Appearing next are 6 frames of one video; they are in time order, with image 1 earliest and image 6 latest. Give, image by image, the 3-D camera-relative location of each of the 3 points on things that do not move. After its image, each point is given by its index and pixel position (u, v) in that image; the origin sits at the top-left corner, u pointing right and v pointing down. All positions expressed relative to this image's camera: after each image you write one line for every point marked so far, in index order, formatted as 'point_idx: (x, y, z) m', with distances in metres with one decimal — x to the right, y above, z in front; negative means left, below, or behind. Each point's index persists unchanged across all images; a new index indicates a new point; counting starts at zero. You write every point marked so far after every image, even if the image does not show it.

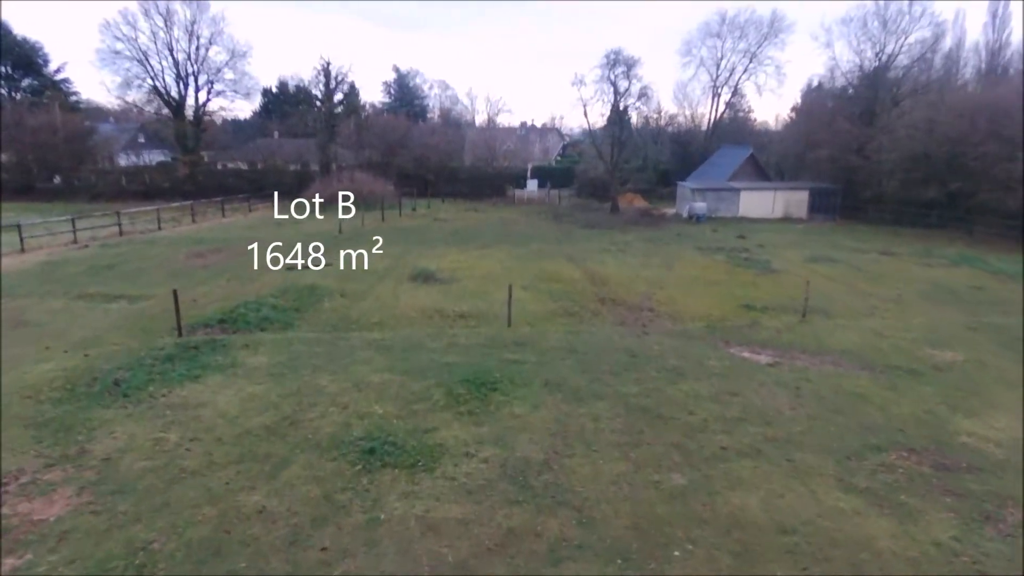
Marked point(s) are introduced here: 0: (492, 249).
0: (-0.5, +1.1, +18.2) m
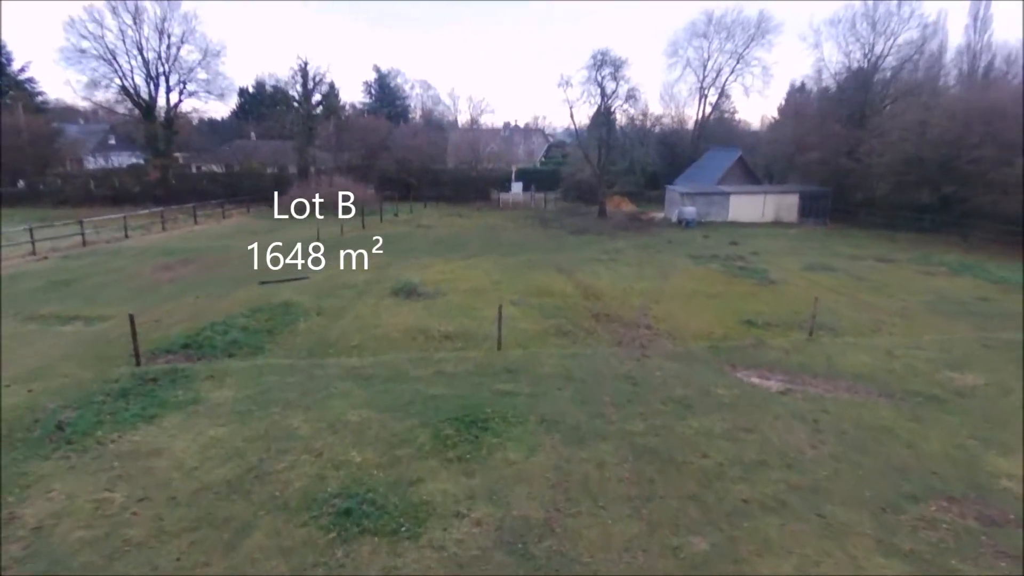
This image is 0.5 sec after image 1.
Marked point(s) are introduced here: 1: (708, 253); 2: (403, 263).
0: (-0.9, +0.8, +17.4) m
1: (+5.7, +1.0, +18.5) m
2: (-2.8, +0.6, +16.5) m
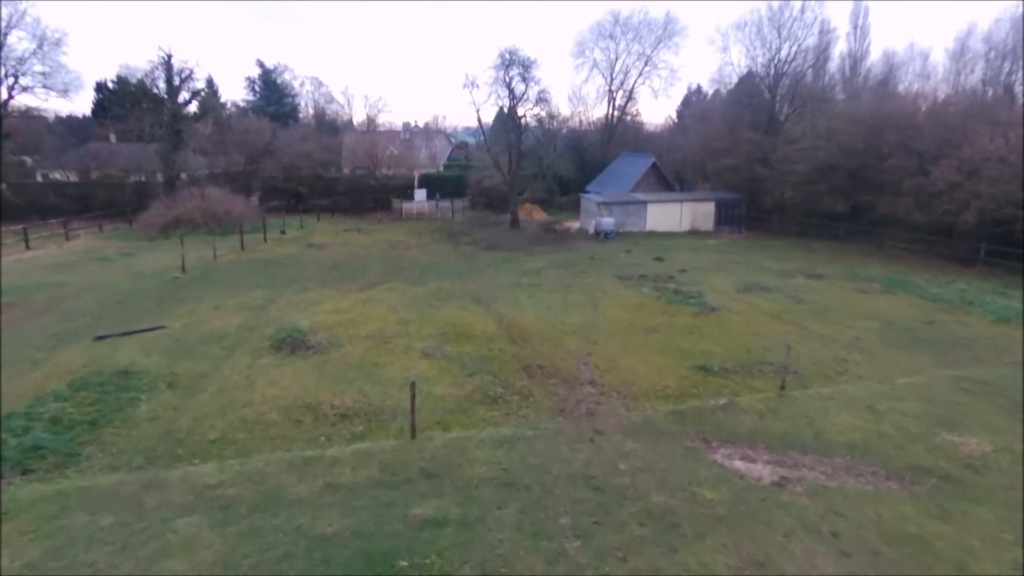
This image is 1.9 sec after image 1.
0: (-3.1, 0.0, +14.9) m
1: (+3.3, +0.4, +16.9) m
2: (-4.8, -0.2, +13.7) m
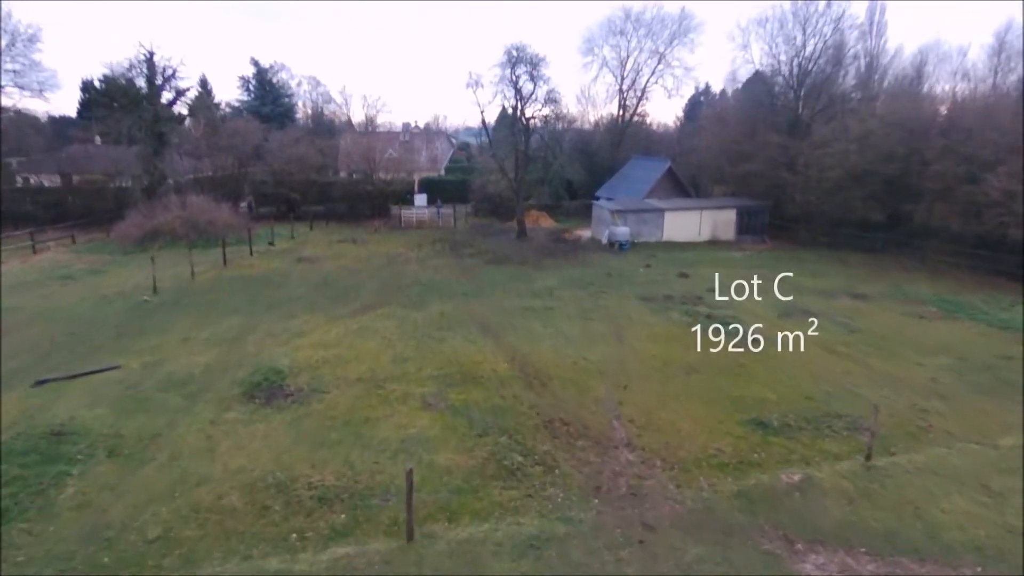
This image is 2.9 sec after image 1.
0: (-2.8, -0.5, +13.2) m
1: (+3.5, -0.1, +15.2) m
2: (-4.6, -0.7, +12.0) m
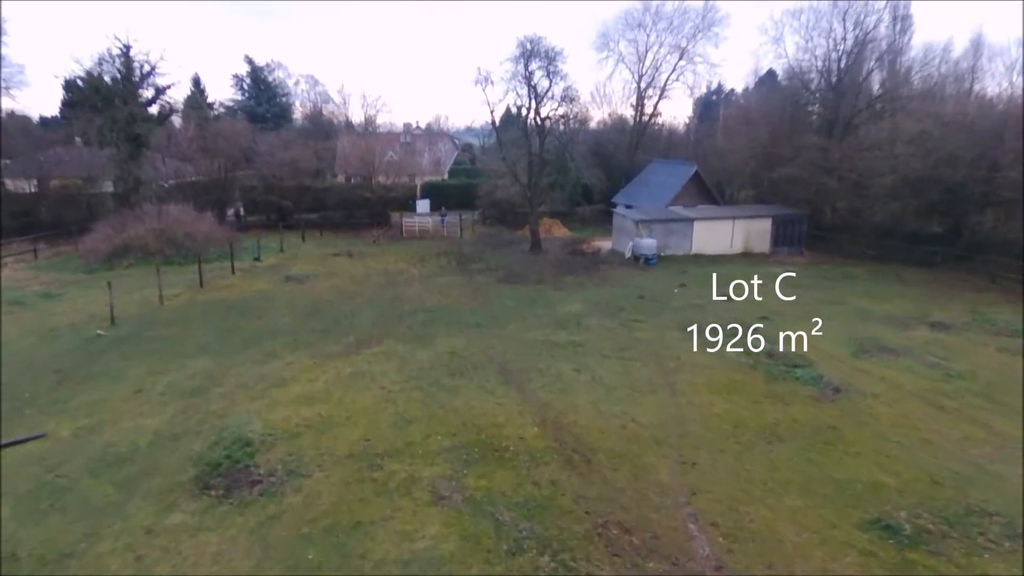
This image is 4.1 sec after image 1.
0: (-2.4, -1.1, +11.0) m
1: (+3.9, -0.7, +13.1) m
2: (-4.1, -1.3, +9.9) m
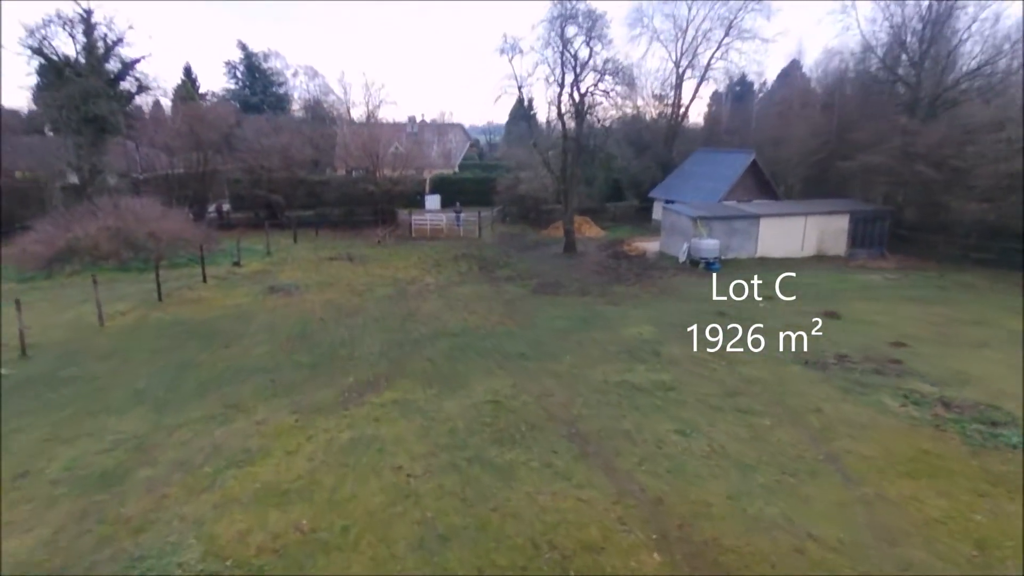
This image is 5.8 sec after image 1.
0: (-1.6, -1.3, +7.8) m
1: (+4.7, -0.9, +9.8) m
2: (-3.3, -1.6, +6.6) m
